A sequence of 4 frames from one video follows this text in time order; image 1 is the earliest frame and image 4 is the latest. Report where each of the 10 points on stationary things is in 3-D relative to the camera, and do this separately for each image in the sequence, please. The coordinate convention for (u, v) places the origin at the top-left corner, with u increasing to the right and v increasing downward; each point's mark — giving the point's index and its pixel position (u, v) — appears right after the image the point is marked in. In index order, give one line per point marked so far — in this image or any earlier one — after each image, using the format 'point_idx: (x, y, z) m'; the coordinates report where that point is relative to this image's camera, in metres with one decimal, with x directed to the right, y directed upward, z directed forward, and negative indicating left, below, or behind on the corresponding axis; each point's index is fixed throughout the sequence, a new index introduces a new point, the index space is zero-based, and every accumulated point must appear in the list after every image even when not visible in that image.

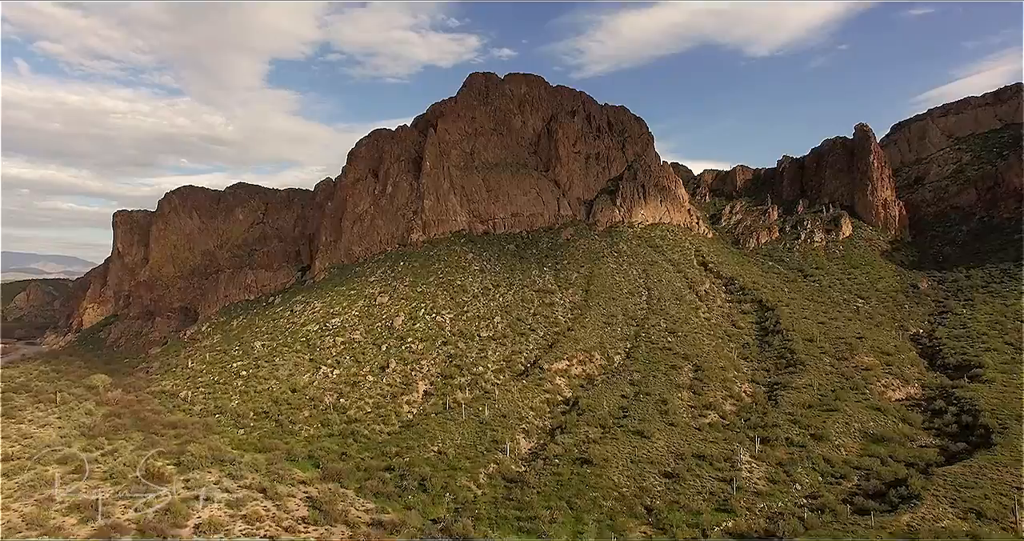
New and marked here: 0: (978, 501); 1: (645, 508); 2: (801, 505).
0: (+13.9, -6.9, +16.9) m
1: (+4.6, -8.2, +19.5) m
2: (+9.8, -7.9, +19.1) m
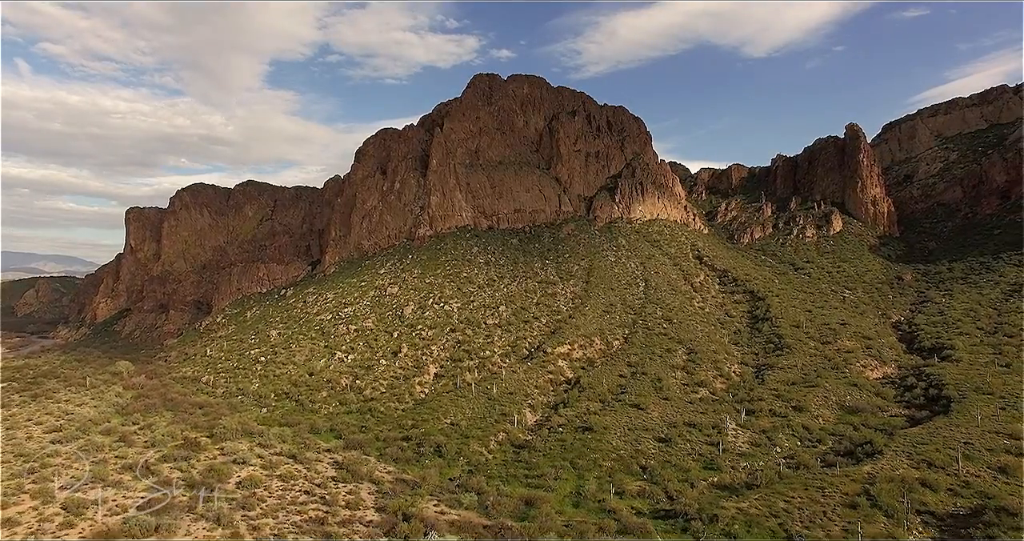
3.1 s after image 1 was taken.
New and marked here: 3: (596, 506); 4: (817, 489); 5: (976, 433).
0: (+14.3, -6.3, +19.1) m
1: (+5.0, -7.6, +21.7) m
2: (+10.1, -7.2, +21.3) m
3: (+2.9, -7.9, +19.1) m
4: (+9.9, -7.0, +18.2) m
5: (+16.7, -5.8, +20.2) m
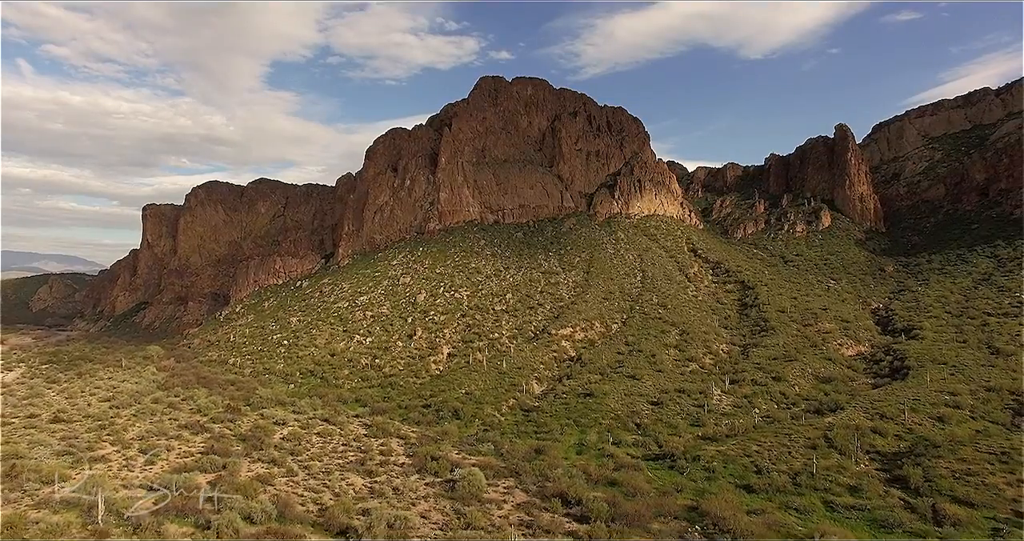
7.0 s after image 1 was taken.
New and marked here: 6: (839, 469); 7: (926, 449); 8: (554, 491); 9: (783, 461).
0: (+14.7, -5.5, +22.2) m
1: (+5.4, -6.8, +24.7) m
2: (+10.6, -6.5, +24.3) m
3: (+3.4, -7.1, +22.2) m
4: (+10.3, -6.2, +21.2) m
5: (+17.1, -5.0, +23.3) m
6: (+10.6, -6.4, +18.1) m
7: (+13.7, -5.9, +18.6) m
8: (+1.3, -7.1, +17.9) m
9: (+9.3, -6.5, +19.2) m
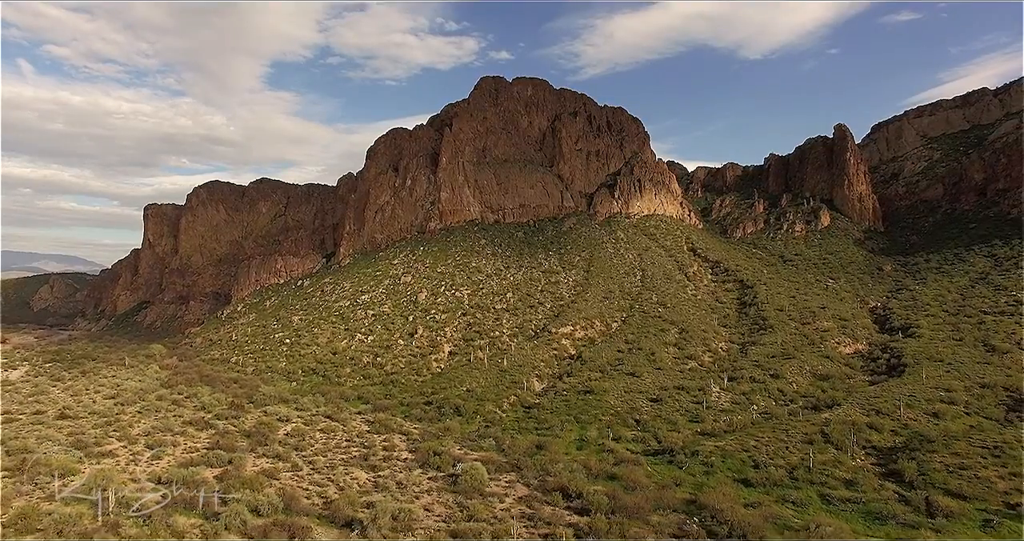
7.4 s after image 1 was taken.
0: (+14.8, -5.4, +22.5) m
1: (+5.5, -6.7, +25.0) m
2: (+10.6, -6.4, +24.6) m
3: (+3.4, -7.1, +22.5) m
4: (+10.4, -6.2, +21.5) m
5: (+17.2, -4.9, +23.6) m
6: (+10.6, -6.3, +18.4) m
7: (+13.8, -5.8, +18.9) m
8: (+1.4, -7.0, +18.2) m
9: (+9.3, -6.4, +19.5) m
